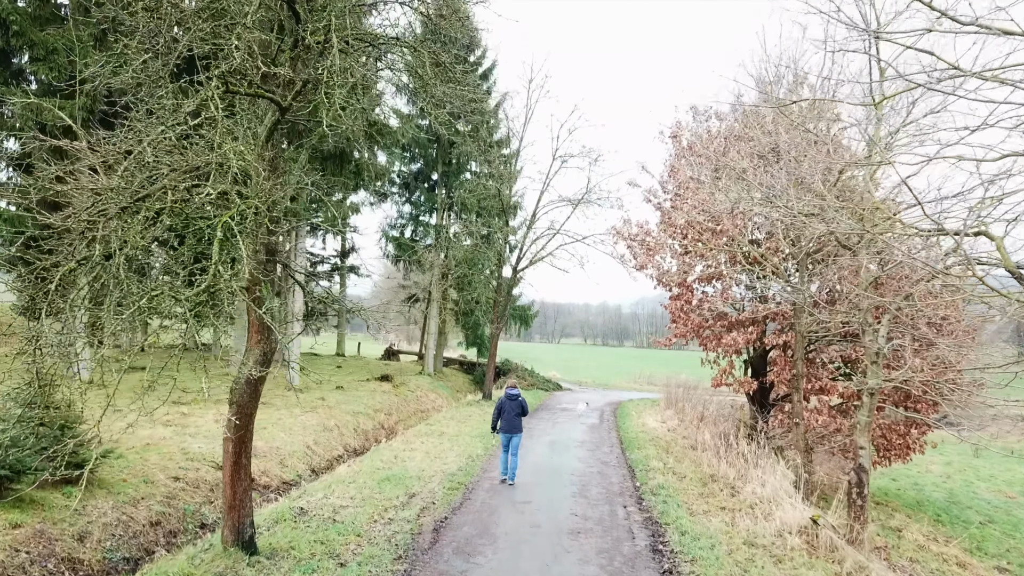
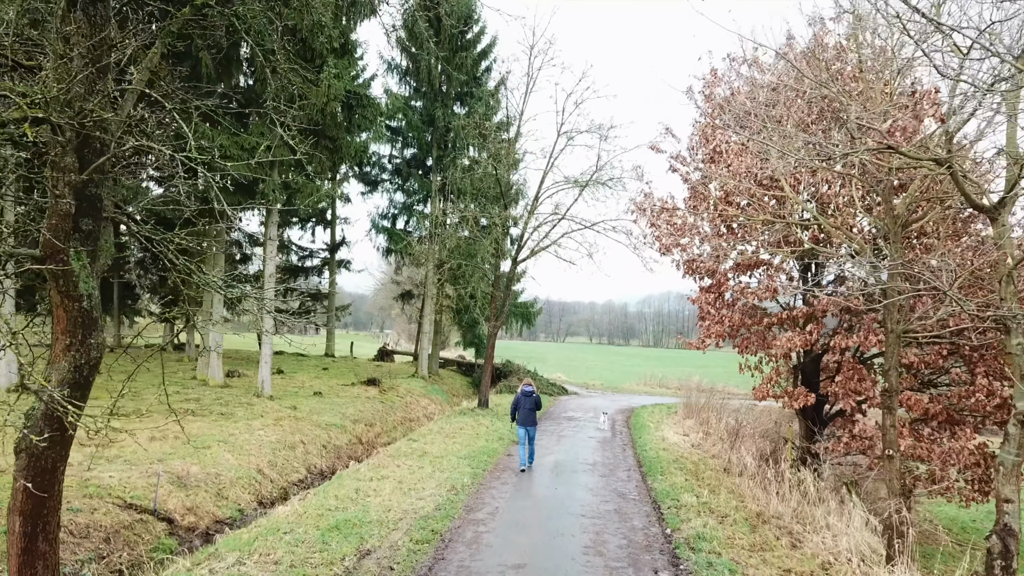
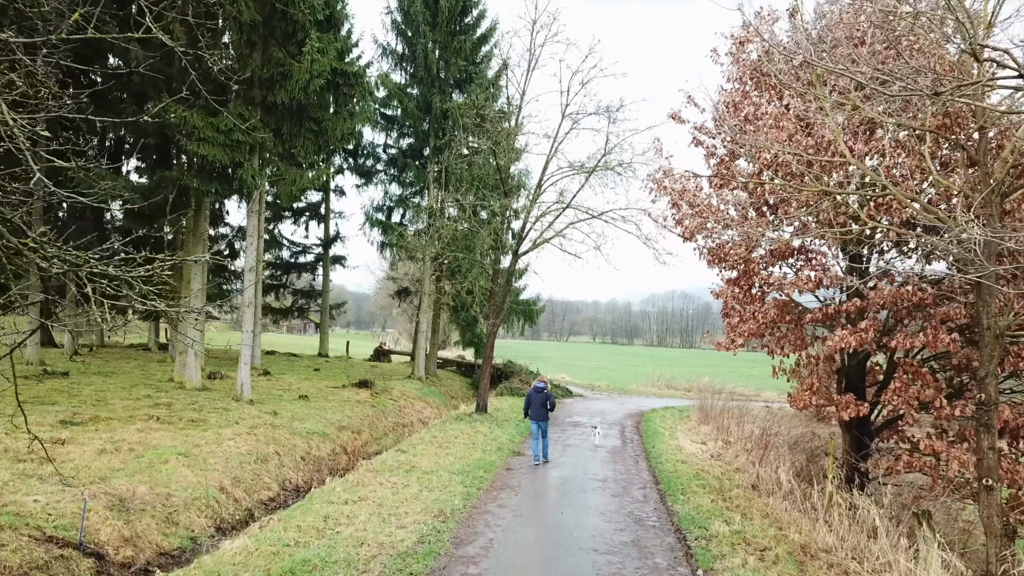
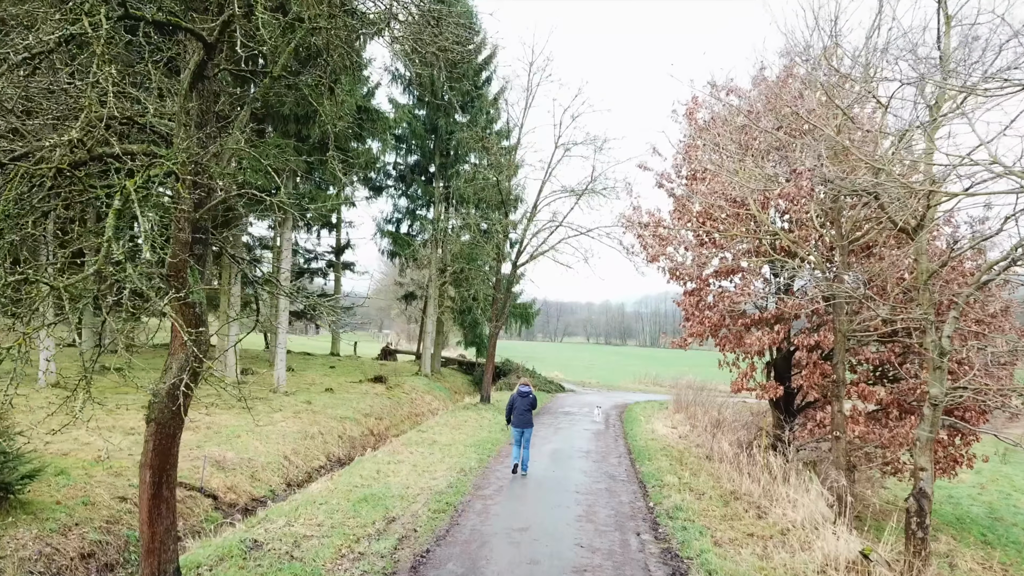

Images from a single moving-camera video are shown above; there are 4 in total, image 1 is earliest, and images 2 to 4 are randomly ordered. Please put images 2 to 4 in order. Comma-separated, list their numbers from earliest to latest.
4, 2, 3
